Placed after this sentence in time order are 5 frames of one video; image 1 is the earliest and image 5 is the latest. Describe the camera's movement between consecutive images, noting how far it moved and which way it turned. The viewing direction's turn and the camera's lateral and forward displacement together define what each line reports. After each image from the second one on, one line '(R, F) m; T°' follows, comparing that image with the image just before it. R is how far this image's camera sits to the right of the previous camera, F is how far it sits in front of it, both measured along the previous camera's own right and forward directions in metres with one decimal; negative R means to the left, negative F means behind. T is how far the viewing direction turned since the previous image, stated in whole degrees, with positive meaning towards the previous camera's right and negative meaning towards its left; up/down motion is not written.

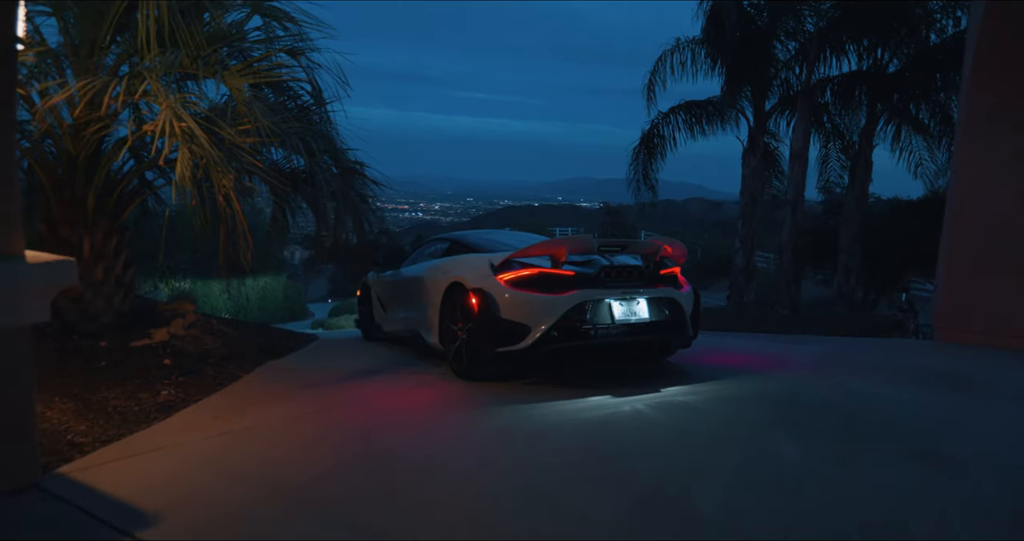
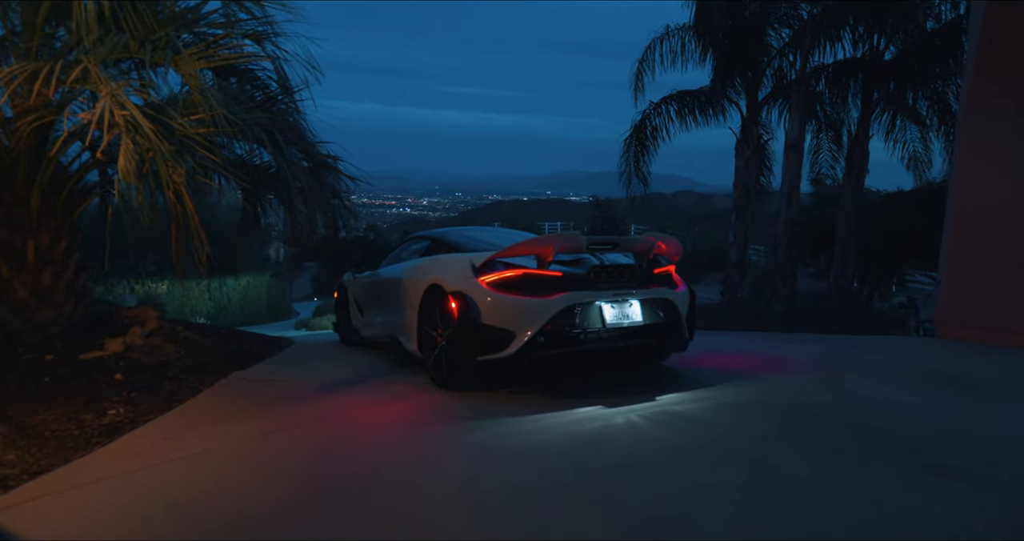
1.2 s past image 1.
(0.0, +0.5) m; +1°
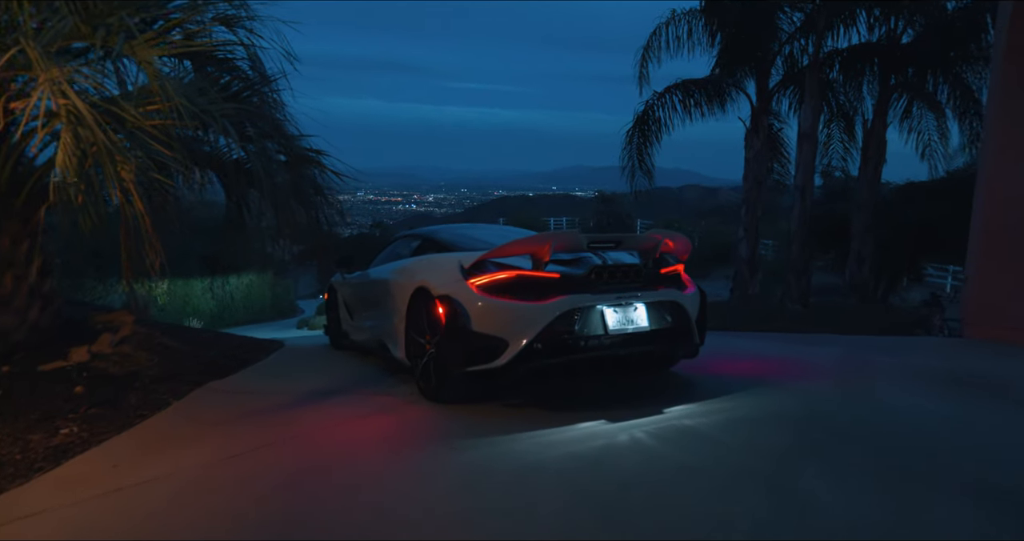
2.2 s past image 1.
(+0.1, +0.5) m; 0°
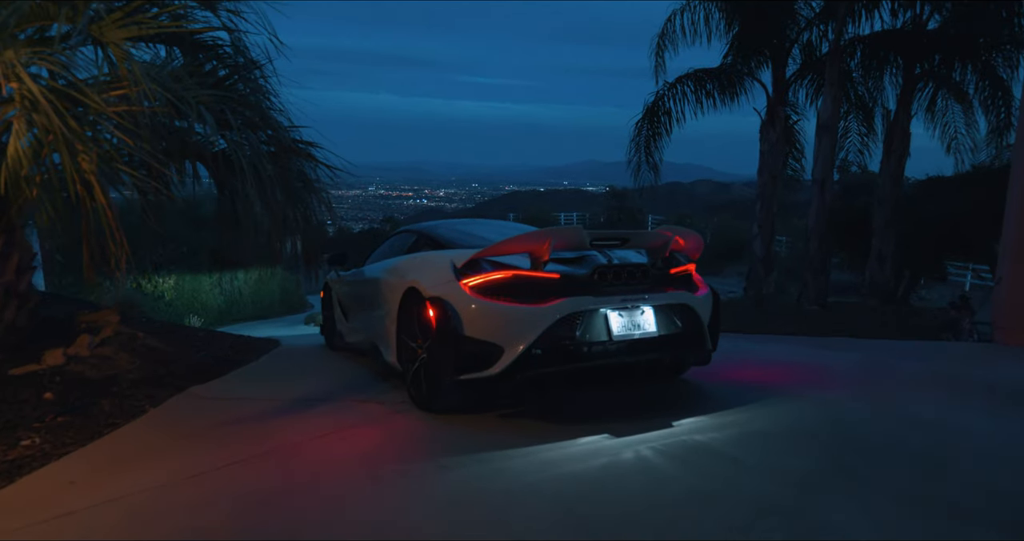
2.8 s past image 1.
(+0.1, +0.4) m; -1°
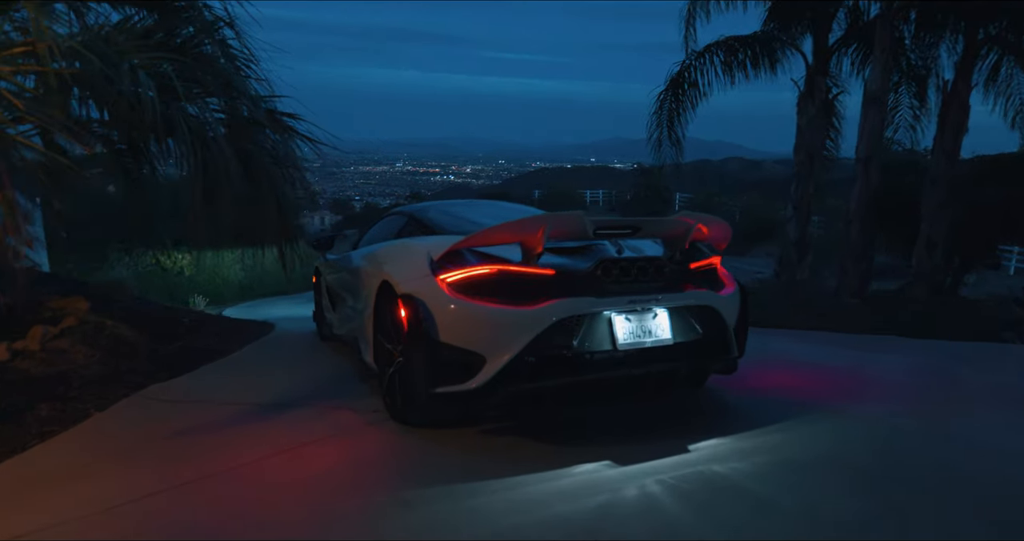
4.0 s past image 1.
(+0.2, +0.8) m; -2°
